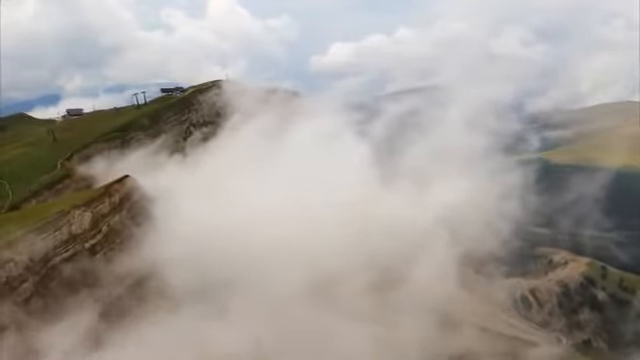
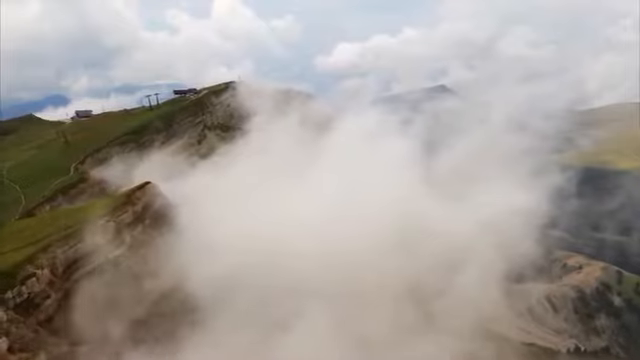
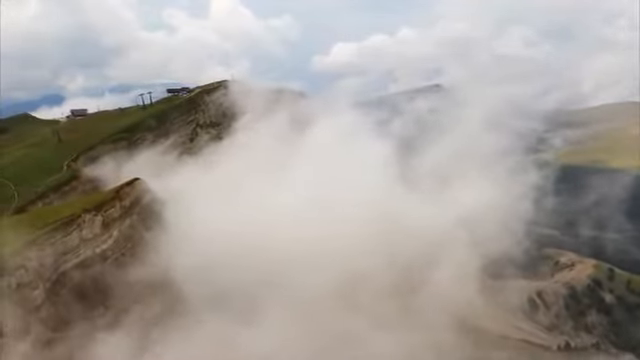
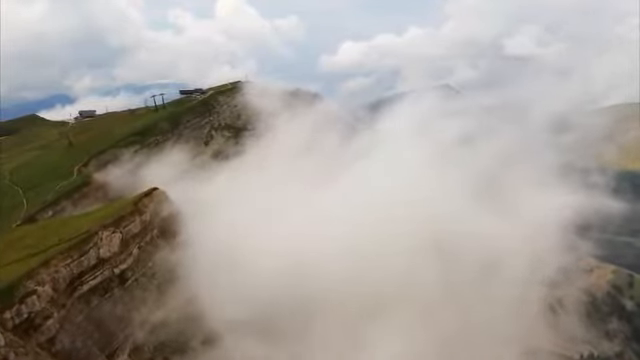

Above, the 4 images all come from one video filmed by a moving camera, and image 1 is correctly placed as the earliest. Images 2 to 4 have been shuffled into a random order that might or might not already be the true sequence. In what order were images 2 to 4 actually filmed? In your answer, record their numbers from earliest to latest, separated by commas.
3, 2, 4
